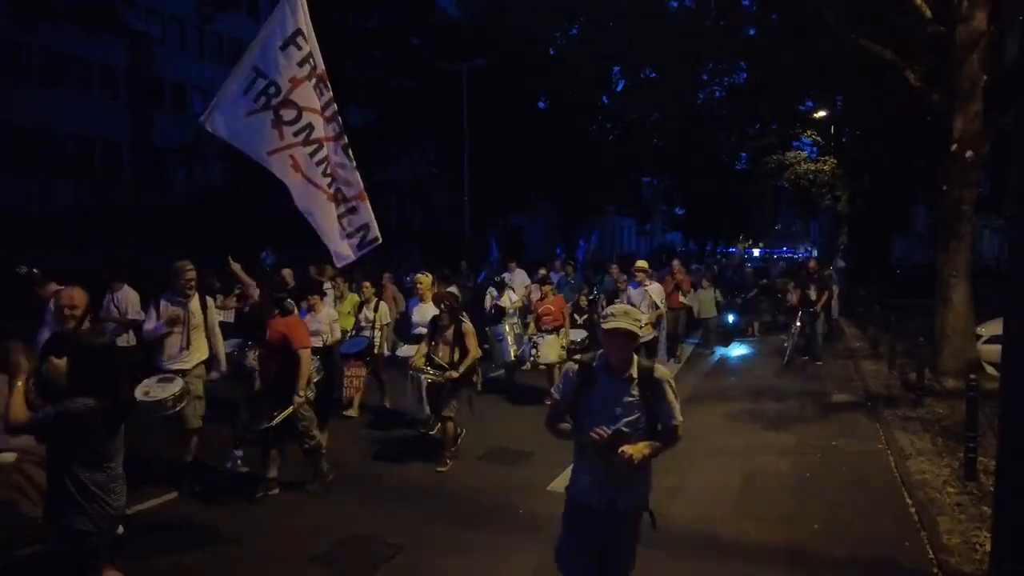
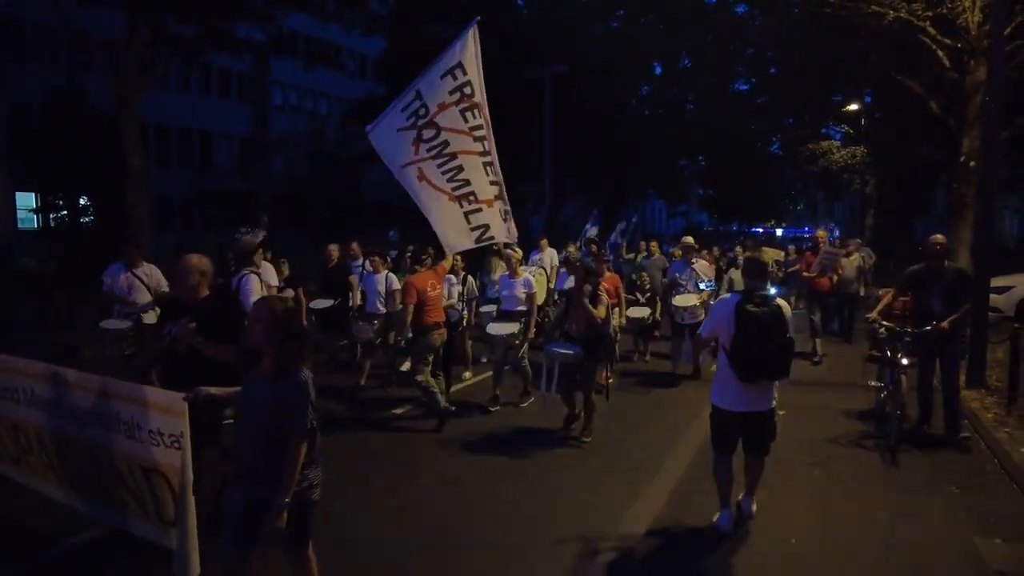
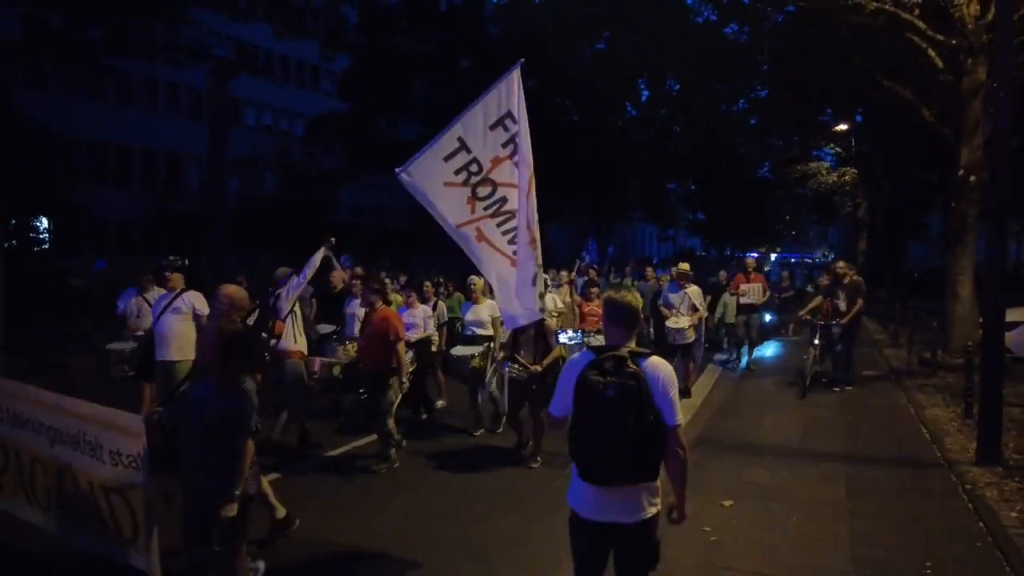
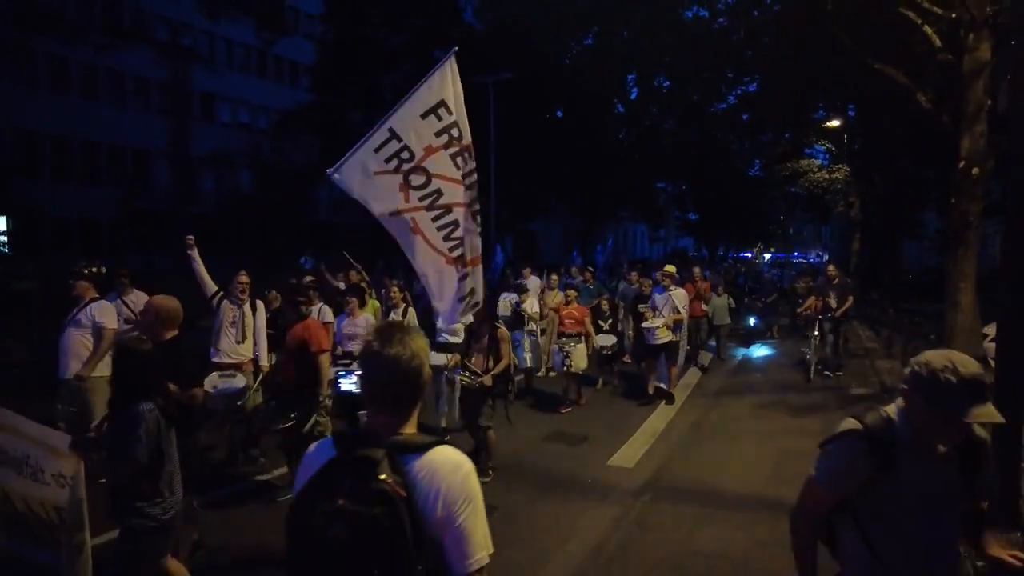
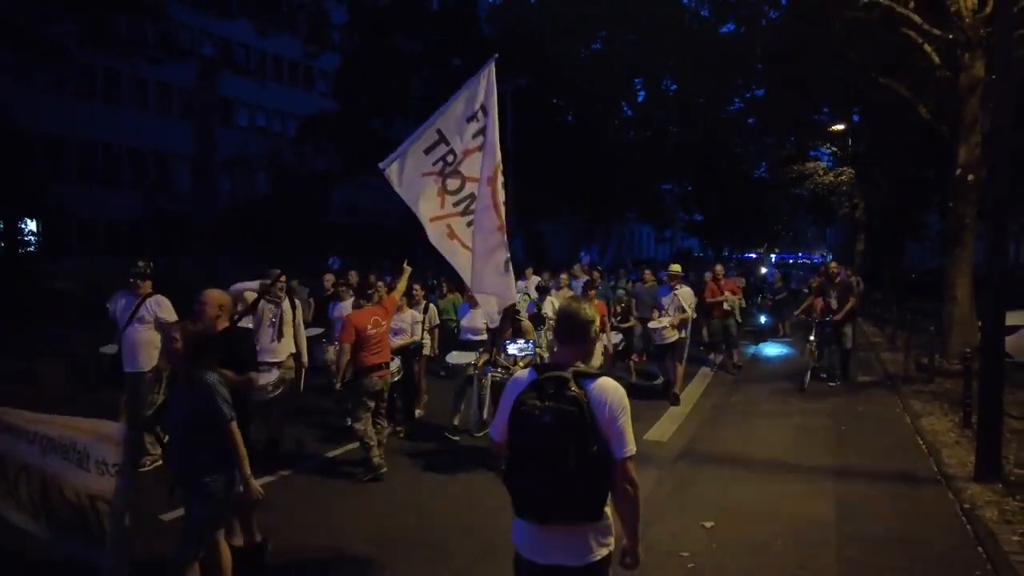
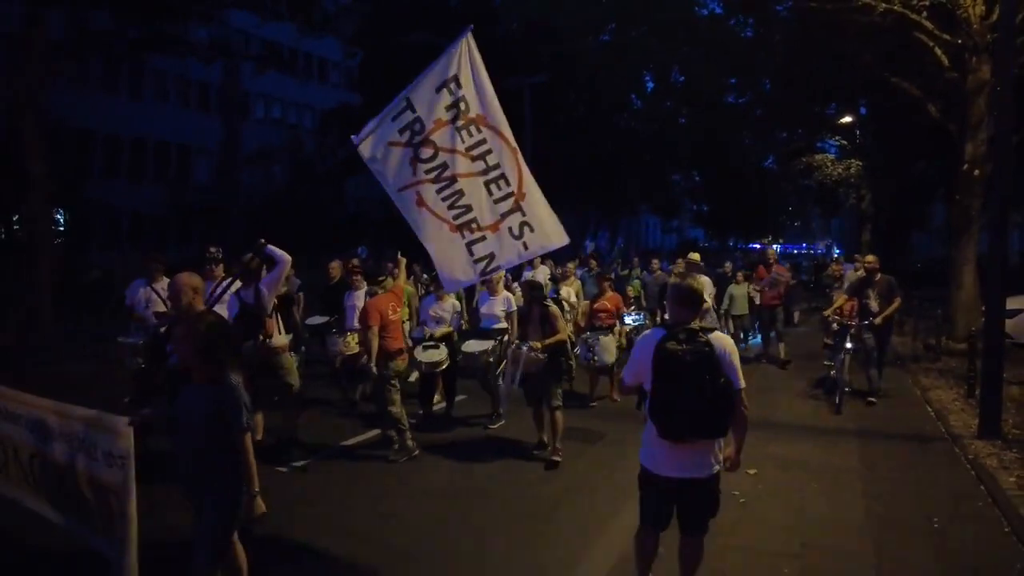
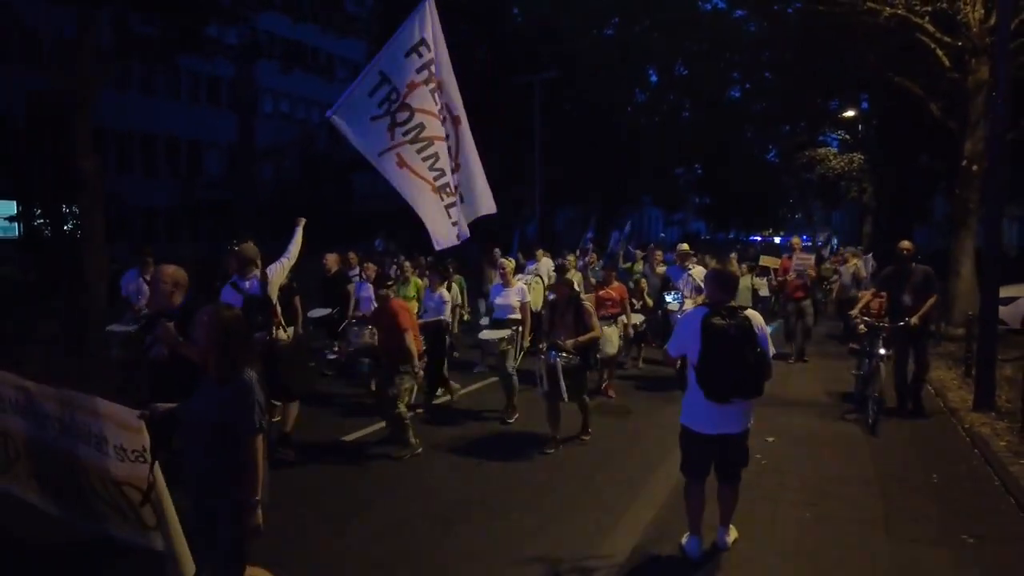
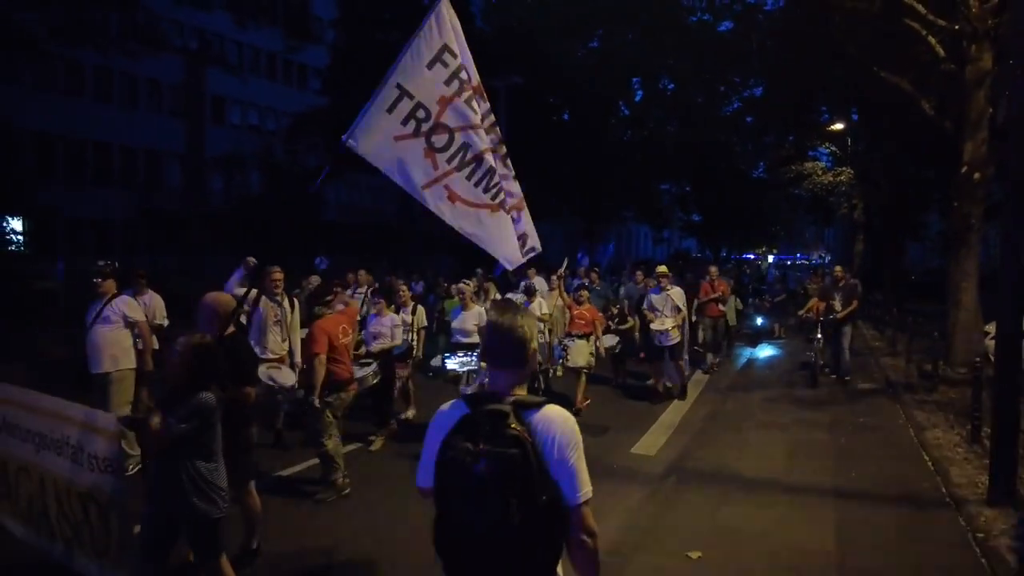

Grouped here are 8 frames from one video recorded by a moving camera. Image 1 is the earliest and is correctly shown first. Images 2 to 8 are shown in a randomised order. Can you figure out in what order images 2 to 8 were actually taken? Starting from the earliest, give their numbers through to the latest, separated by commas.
4, 8, 5, 3, 6, 7, 2
